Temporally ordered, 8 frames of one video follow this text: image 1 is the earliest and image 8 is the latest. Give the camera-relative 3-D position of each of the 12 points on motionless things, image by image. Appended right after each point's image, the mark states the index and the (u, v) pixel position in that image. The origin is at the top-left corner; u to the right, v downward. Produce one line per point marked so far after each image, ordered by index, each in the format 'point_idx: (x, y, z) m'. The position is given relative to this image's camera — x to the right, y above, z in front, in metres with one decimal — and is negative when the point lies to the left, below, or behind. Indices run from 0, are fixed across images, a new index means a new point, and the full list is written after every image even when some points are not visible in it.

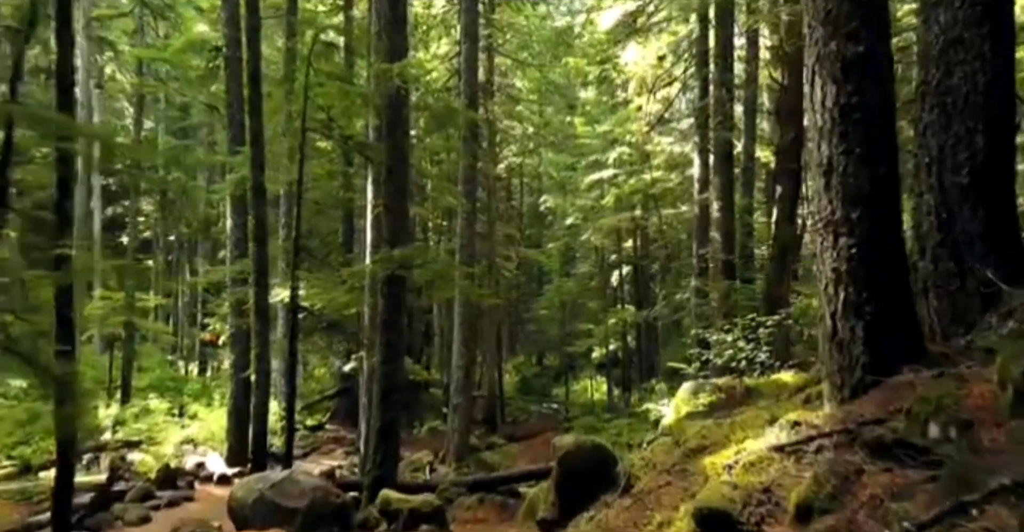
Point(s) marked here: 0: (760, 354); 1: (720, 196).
0: (+3.4, -1.2, +13.5) m
1: (+3.5, +1.2, +16.7) m
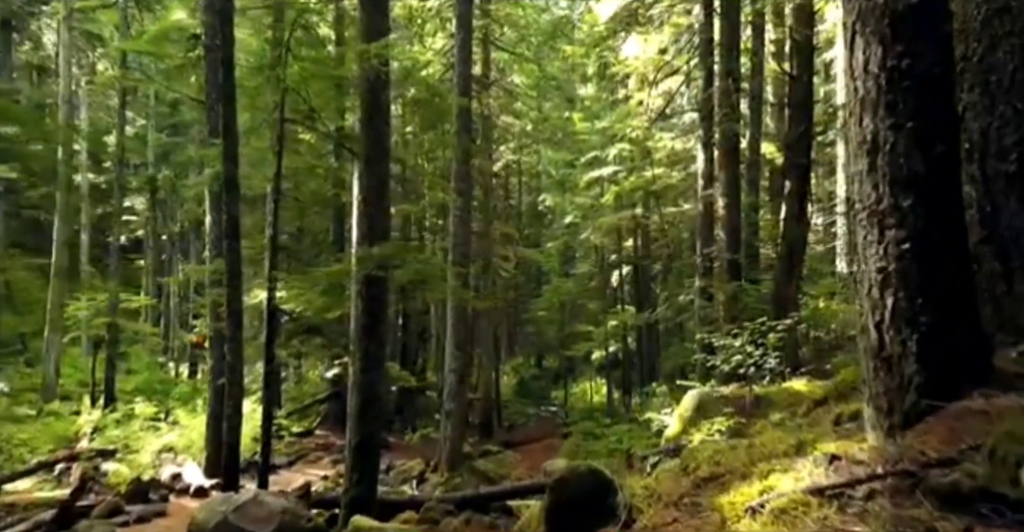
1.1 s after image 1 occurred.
0: (+3.3, -1.2, +12.6) m
1: (+3.4, +1.2, +15.8) m
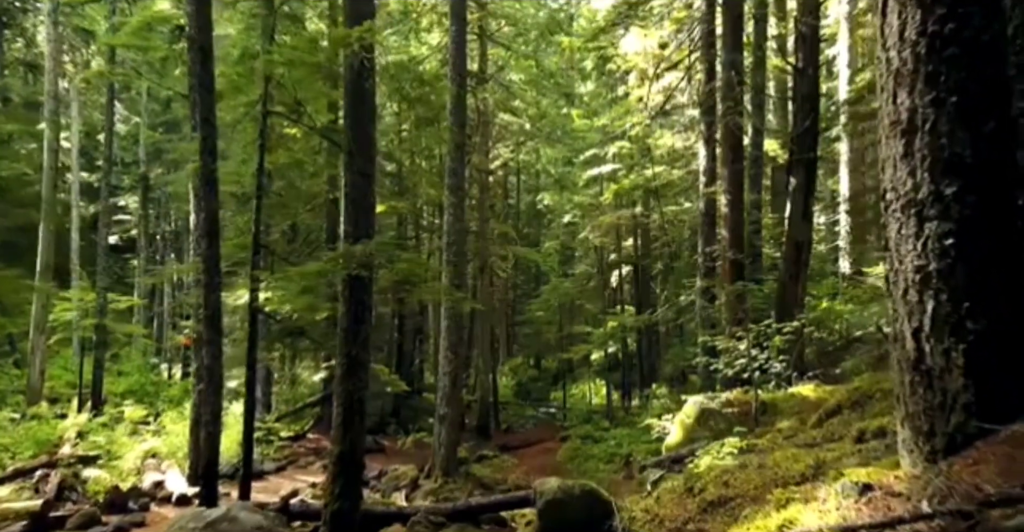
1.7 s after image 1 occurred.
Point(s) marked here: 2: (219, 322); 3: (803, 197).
0: (+3.2, -1.2, +12.0) m
1: (+3.3, +1.2, +15.3) m
2: (-3.4, -0.6, +11.3) m
3: (+4.3, +1.0, +14.7) m
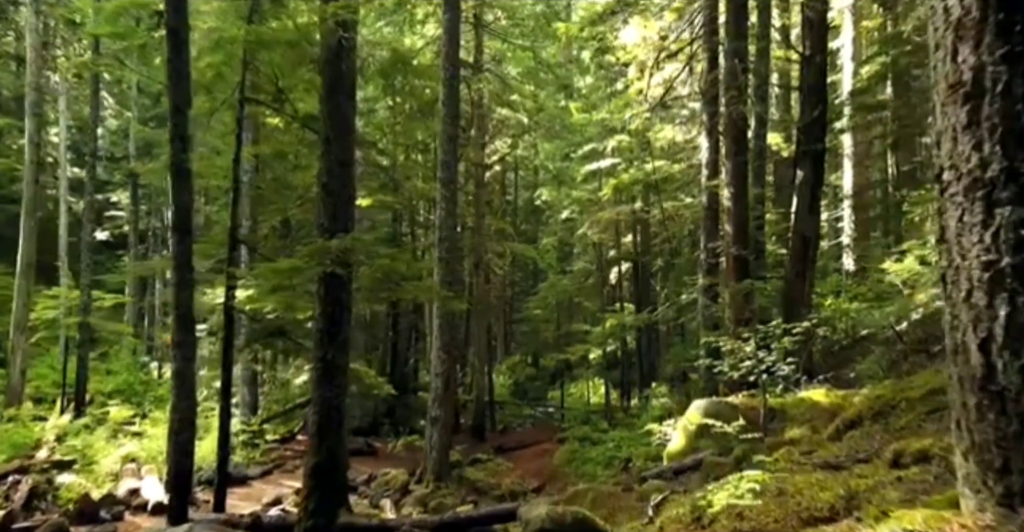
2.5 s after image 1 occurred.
0: (+3.1, -1.1, +11.3) m
1: (+3.2, +1.3, +14.6) m
2: (-3.5, -0.6, +10.6) m
3: (+4.2, +1.1, +14.0) m
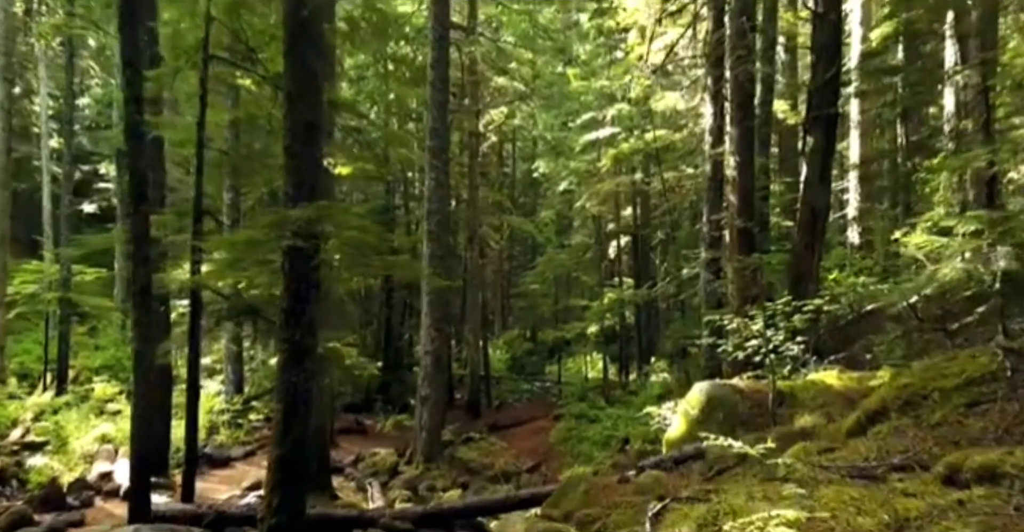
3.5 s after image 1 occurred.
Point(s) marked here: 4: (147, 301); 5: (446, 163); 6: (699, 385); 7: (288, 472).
0: (+3.0, -0.8, +10.5) m
1: (+3.1, +1.6, +13.7) m
2: (-3.6, -0.3, +9.8) m
3: (+4.1, +1.4, +13.2) m
4: (-3.6, -0.4, +9.8) m
5: (-1.2, +1.8, +17.6) m
6: (+2.0, -1.3, +10.4) m
7: (-1.8, -1.7, +8.0) m
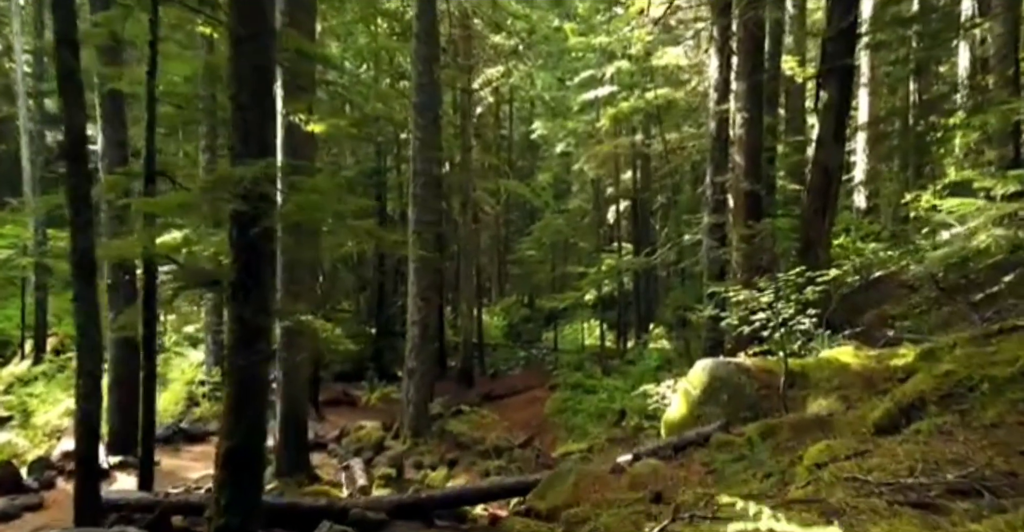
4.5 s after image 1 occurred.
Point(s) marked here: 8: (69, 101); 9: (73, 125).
0: (+2.8, -0.5, +9.6) m
1: (+3.0, +2.1, +12.7) m
2: (-3.7, 0.0, +8.9) m
3: (+4.0, +1.8, +12.2) m
4: (-3.7, -0.1, +8.8) m
5: (-1.3, +2.4, +16.5) m
6: (+1.8, -0.9, +9.5) m
7: (-1.9, -1.4, +7.1) m
8: (-3.9, +1.5, +8.9) m
9: (-3.8, +1.2, +8.9) m
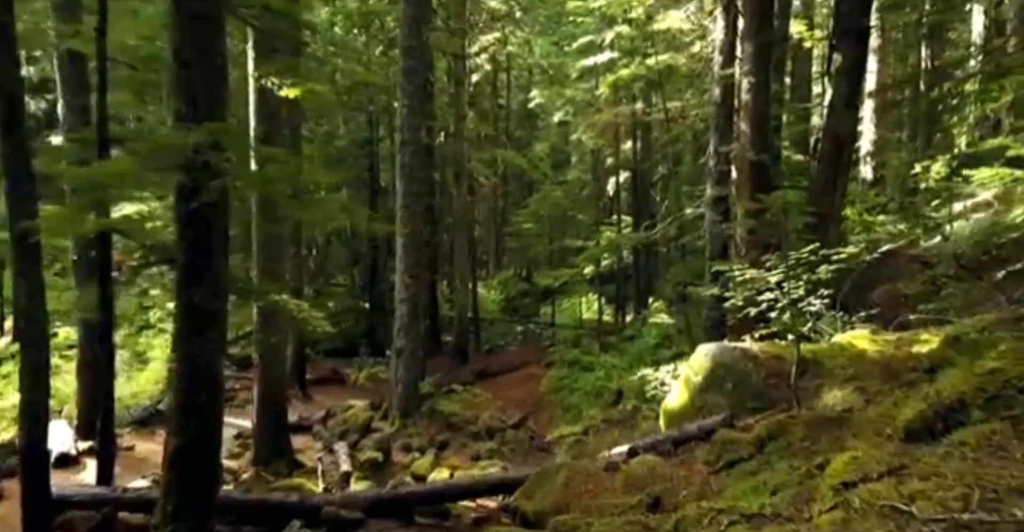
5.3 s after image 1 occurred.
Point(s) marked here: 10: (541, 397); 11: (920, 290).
0: (+2.7, -0.3, +8.9) m
1: (+2.9, +2.4, +11.9) m
2: (-3.8, +0.2, +8.1) m
3: (+3.8, +2.1, +11.3) m
4: (-3.9, +0.1, +8.1) m
5: (-1.4, +2.8, +15.7) m
6: (+1.7, -0.7, +8.8) m
7: (-2.1, -1.3, +6.4) m
8: (-4.0, +1.6, +8.1) m
9: (-4.0, +1.4, +8.1) m
10: (+0.6, -2.6, +19.4) m
11: (+4.7, -0.3, +11.4) m
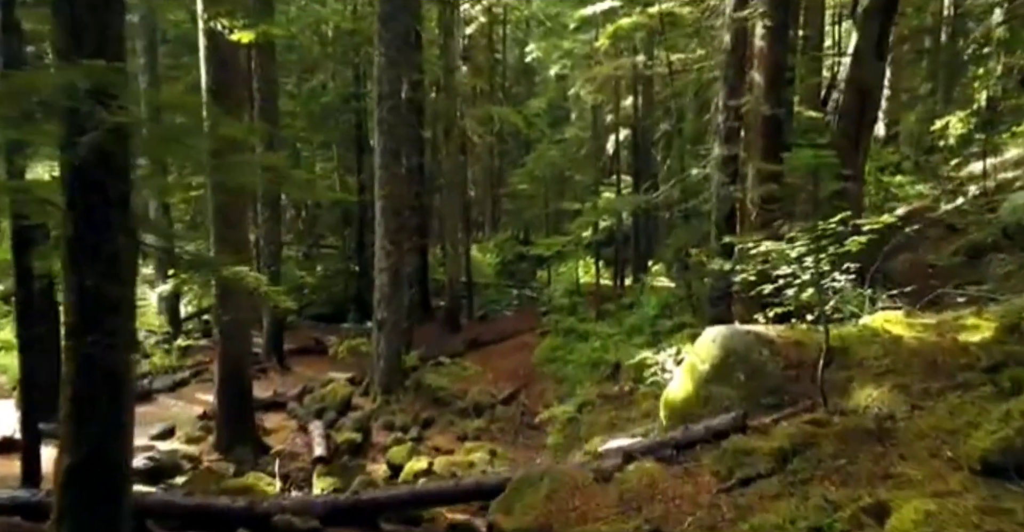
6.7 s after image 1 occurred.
0: (+2.5, -0.1, +7.7) m
1: (+2.7, +2.7, +10.6) m
2: (-4.0, +0.4, +6.9) m
3: (+3.7, +2.5, +10.1) m
4: (-4.0, +0.3, +6.9) m
5: (-1.6, +3.3, +14.4) m
6: (+1.5, -0.5, +7.6) m
7: (-2.2, -1.2, +5.2) m
8: (-4.2, +1.8, +6.9) m
9: (-4.1, +1.6, +6.8) m
10: (+0.4, -1.9, +18.3) m
11: (+4.5, 0.0, +10.2) m
